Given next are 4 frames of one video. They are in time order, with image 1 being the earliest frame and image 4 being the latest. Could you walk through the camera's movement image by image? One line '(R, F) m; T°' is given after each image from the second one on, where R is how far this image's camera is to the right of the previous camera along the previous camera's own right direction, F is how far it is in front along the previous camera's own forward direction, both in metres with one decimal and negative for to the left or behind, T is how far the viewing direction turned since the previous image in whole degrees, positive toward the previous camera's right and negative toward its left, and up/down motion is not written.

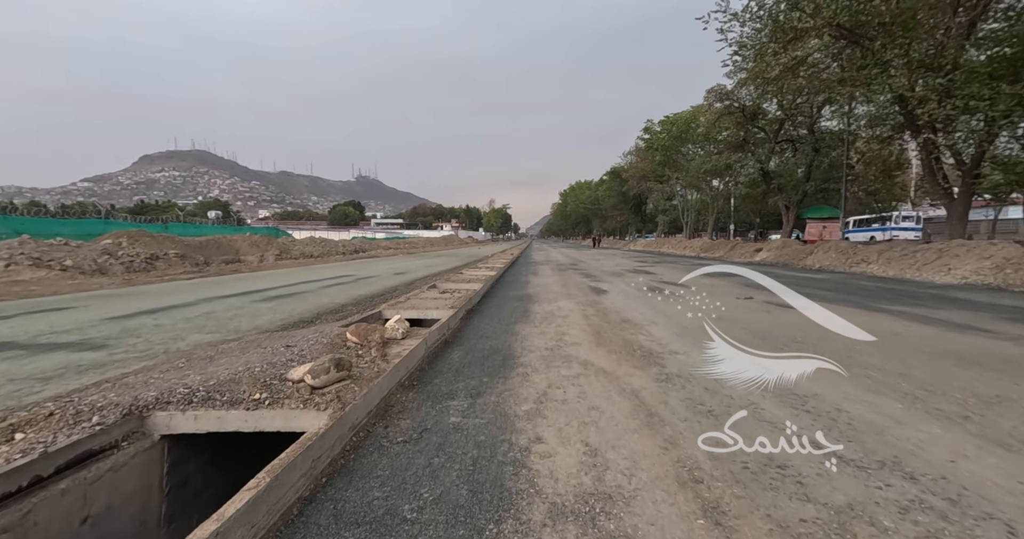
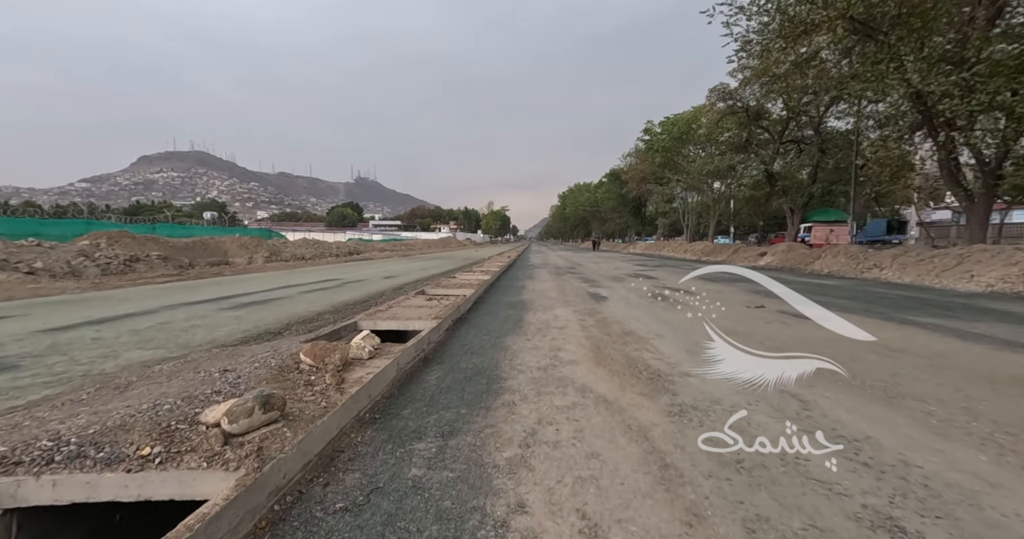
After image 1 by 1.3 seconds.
(+0.1, +0.7) m; 0°
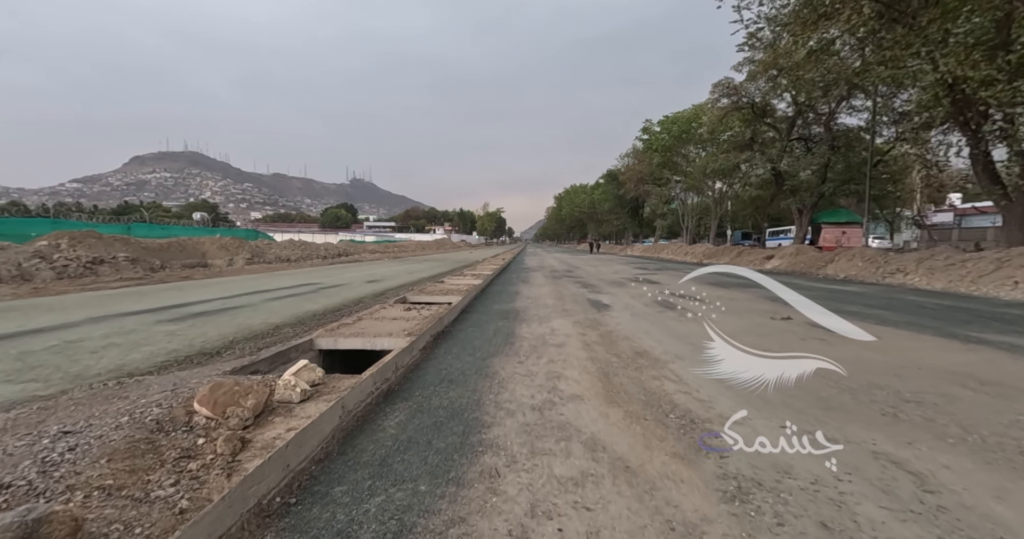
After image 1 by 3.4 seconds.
(+0.1, +1.1) m; +1°
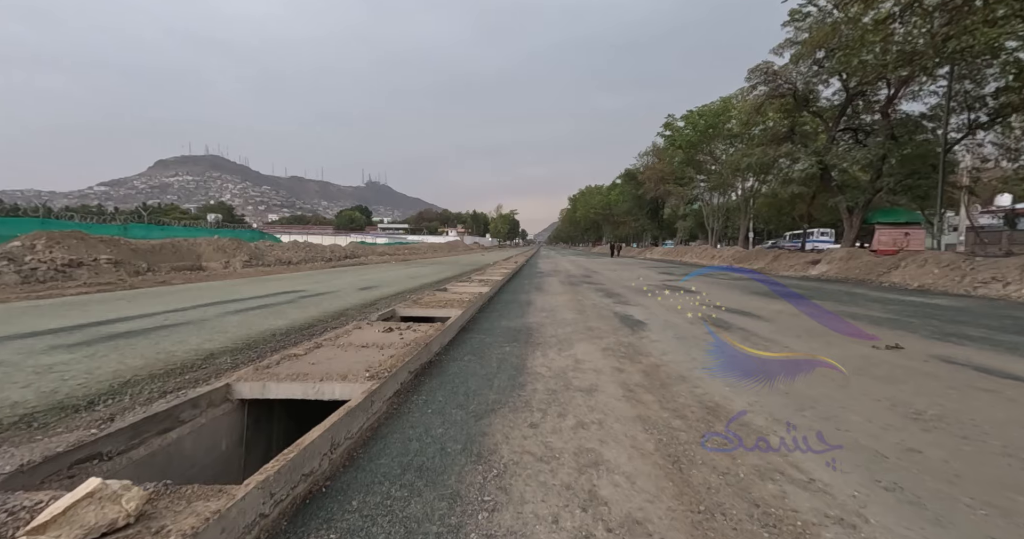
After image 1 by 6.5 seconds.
(0.0, +1.8) m; -2°
